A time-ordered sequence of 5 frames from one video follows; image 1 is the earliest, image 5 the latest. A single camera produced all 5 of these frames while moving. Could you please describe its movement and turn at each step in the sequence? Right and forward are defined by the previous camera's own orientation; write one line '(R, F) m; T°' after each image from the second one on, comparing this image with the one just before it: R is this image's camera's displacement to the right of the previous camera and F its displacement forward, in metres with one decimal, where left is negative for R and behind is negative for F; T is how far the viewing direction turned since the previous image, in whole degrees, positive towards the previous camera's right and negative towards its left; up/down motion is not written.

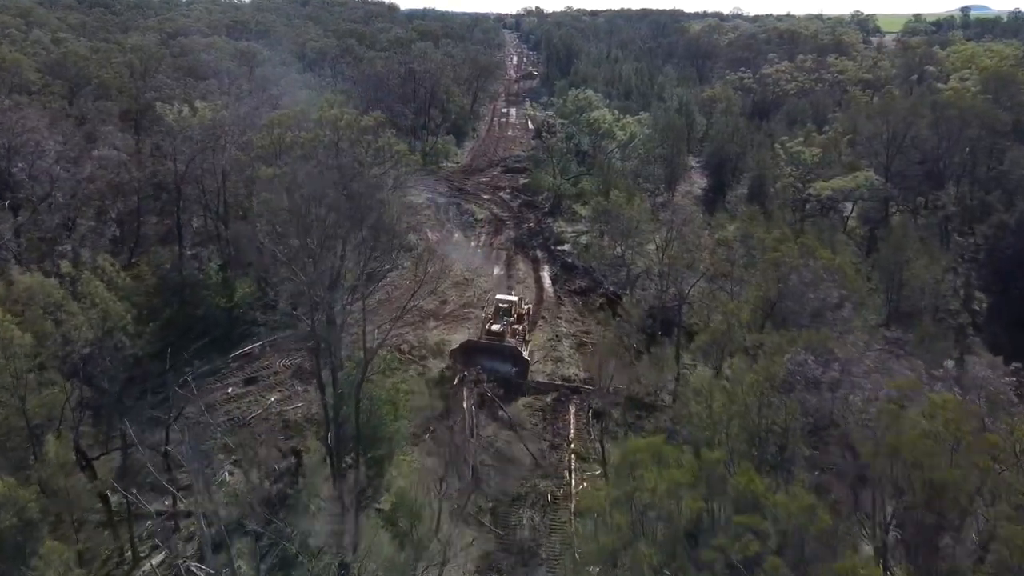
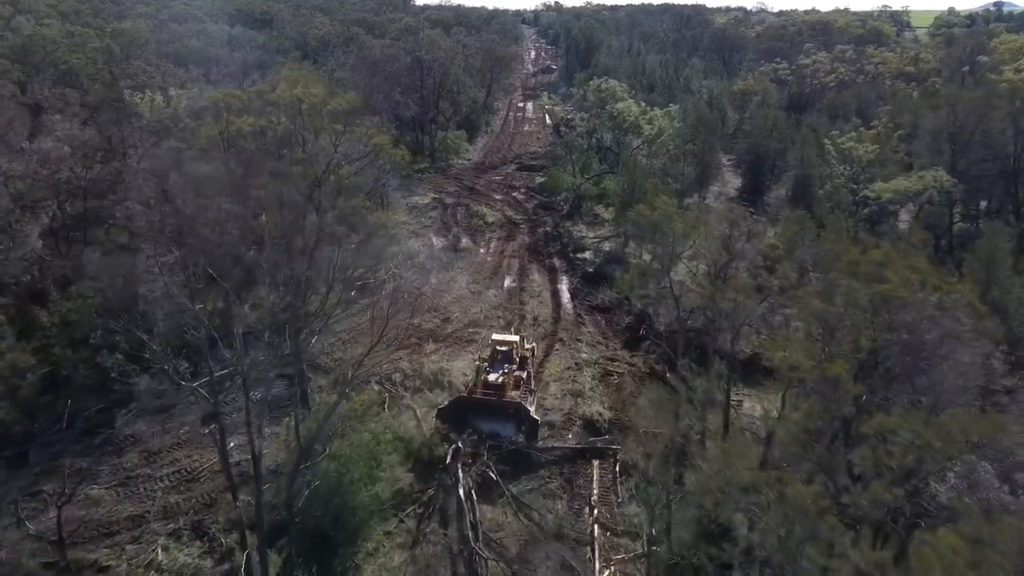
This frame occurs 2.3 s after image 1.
(+0.2, +4.4) m; -1°
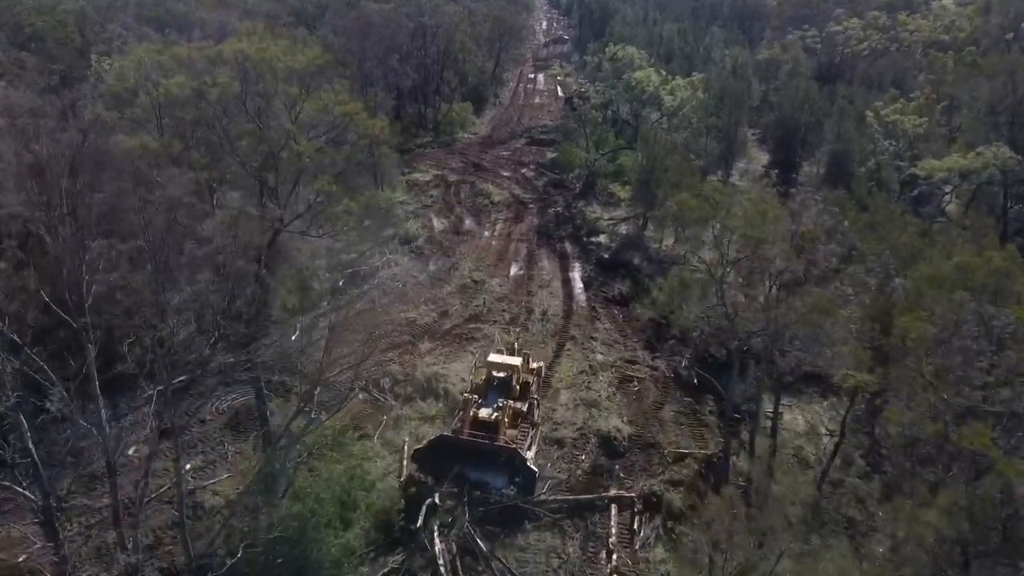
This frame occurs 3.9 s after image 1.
(+0.1, +3.1) m; -1°
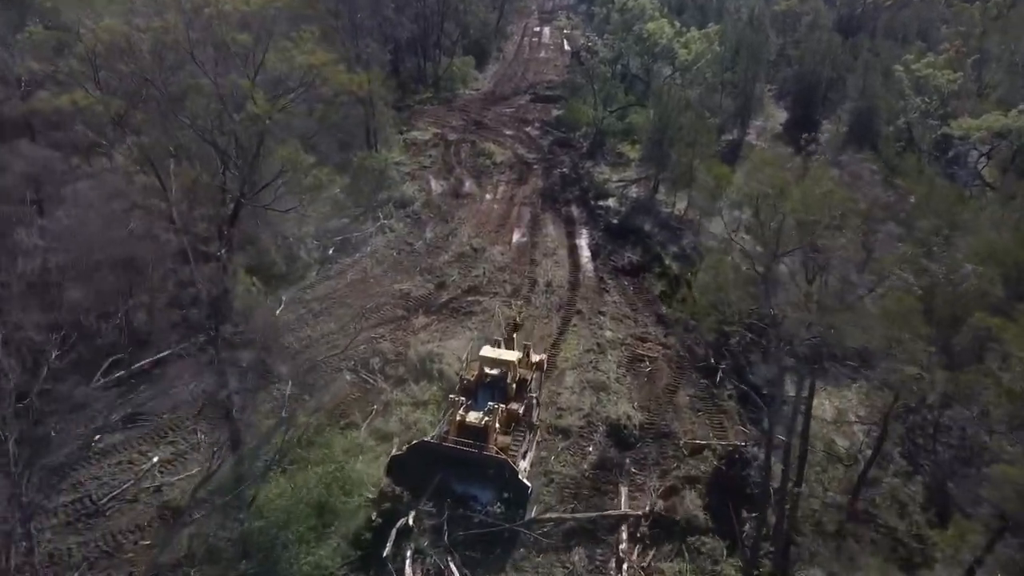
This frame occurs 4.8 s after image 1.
(+0.1, +1.8) m; 0°
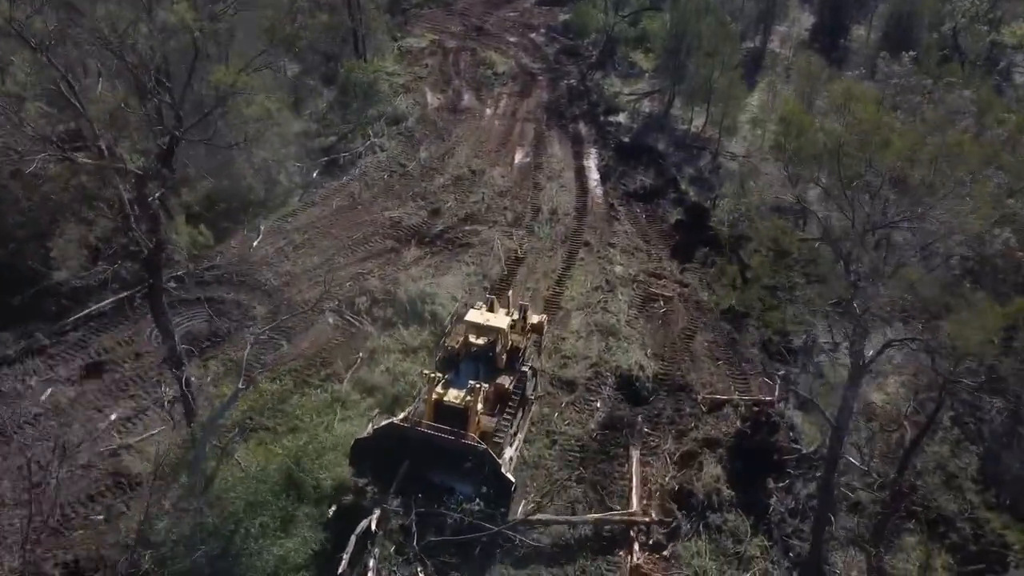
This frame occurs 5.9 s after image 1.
(+0.1, +2.0) m; 0°
